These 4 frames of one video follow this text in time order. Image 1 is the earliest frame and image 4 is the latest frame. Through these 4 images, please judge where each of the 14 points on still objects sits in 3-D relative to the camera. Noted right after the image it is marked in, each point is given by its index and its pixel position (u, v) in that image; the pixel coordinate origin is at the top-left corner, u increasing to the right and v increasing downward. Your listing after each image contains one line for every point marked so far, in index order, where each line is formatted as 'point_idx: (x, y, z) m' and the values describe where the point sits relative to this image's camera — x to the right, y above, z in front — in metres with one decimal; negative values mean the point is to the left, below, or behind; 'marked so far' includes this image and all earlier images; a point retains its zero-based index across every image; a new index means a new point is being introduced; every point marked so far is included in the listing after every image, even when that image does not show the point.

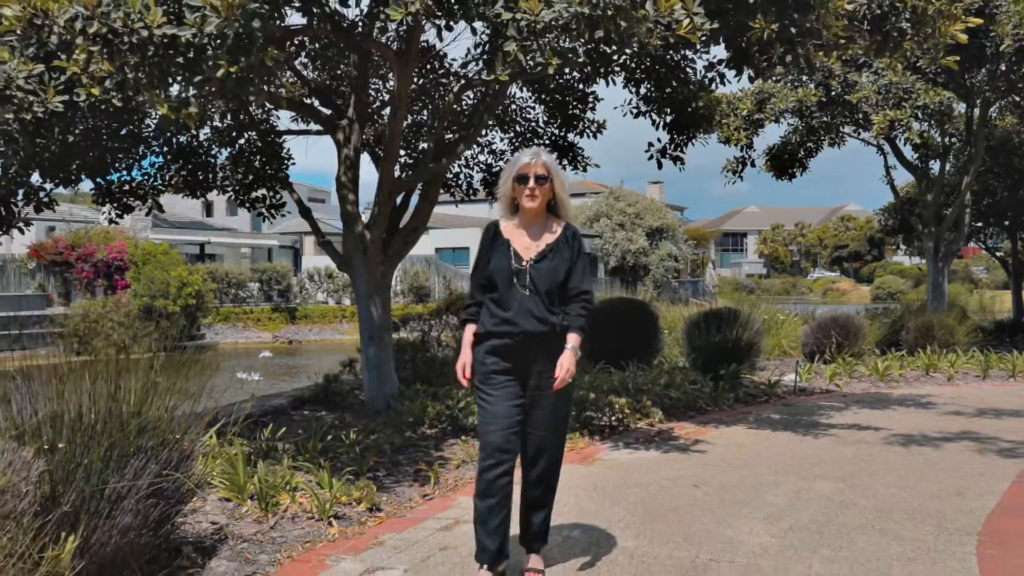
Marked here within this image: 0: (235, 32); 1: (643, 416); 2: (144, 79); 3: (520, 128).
0: (-1.6, +1.5, +5.5) m
1: (+1.1, -1.0, +8.0) m
2: (-2.1, +1.2, +5.5) m
3: (+0.1, +1.9, +11.5) m
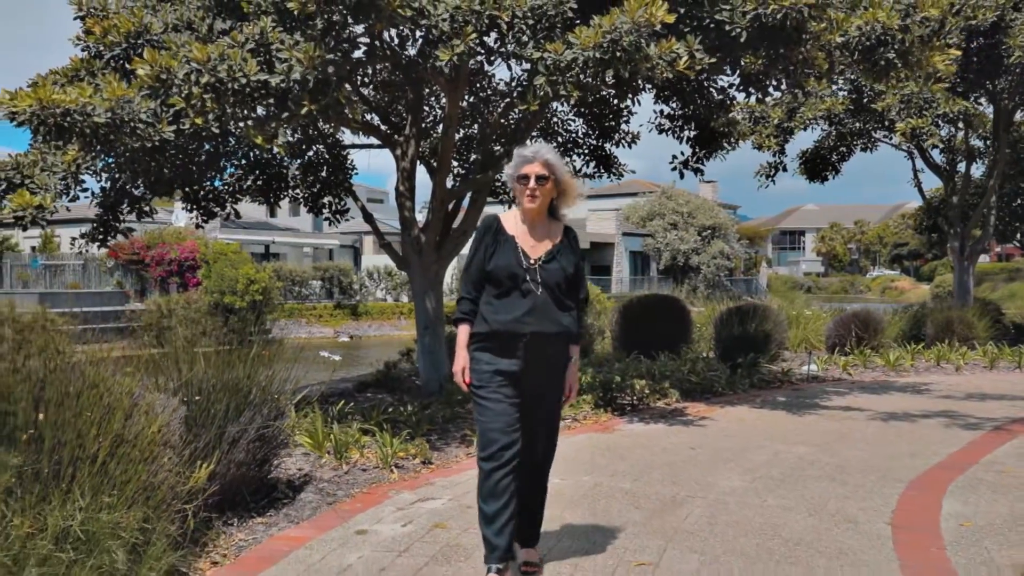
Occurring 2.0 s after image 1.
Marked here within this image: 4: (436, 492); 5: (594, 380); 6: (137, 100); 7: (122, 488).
0: (-1.4, +1.5, +6.8) m
1: (+1.4, -1.0, +9.1) m
2: (-1.9, +1.2, +6.8) m
3: (+0.7, +2.0, +12.6) m
4: (-0.4, -1.2, +5.5) m
5: (+0.7, -0.8, +8.7) m
6: (-2.7, +1.3, +6.8) m
7: (-1.6, -0.8, +3.8) m
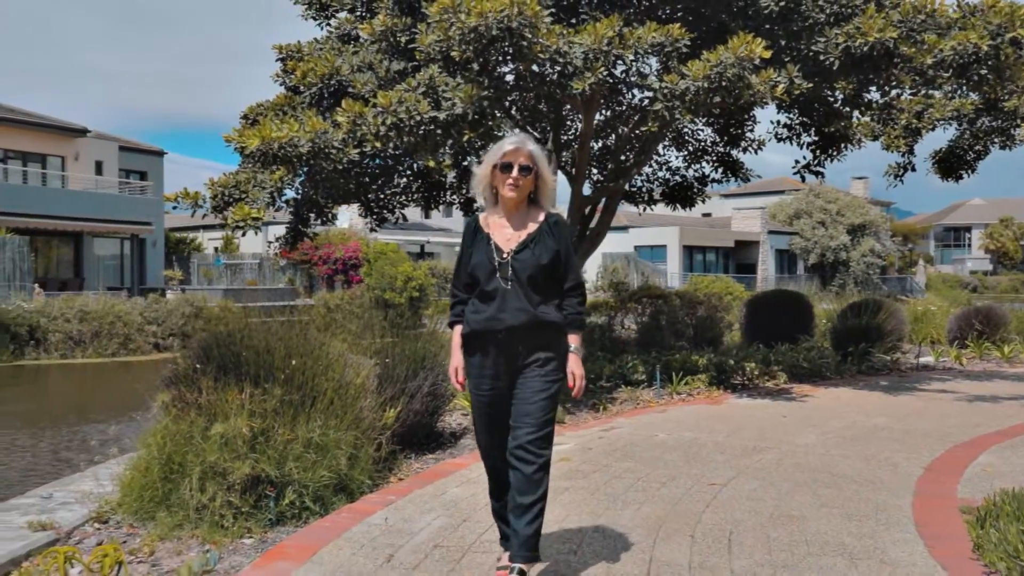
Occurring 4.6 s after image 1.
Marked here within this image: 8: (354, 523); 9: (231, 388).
0: (-0.4, +1.6, +8.4) m
1: (+2.8, -1.0, +10.2) m
2: (-0.9, +1.3, +8.5) m
3: (+2.6, +2.0, +13.8) m
4: (+0.4, -1.1, +7.0) m
5: (+2.1, -0.8, +10.0) m
6: (-1.6, +1.4, +8.6) m
7: (-1.0, -0.7, +5.5) m
8: (-0.8, -1.2, +4.8) m
9: (-1.5, -0.5, +5.2) m
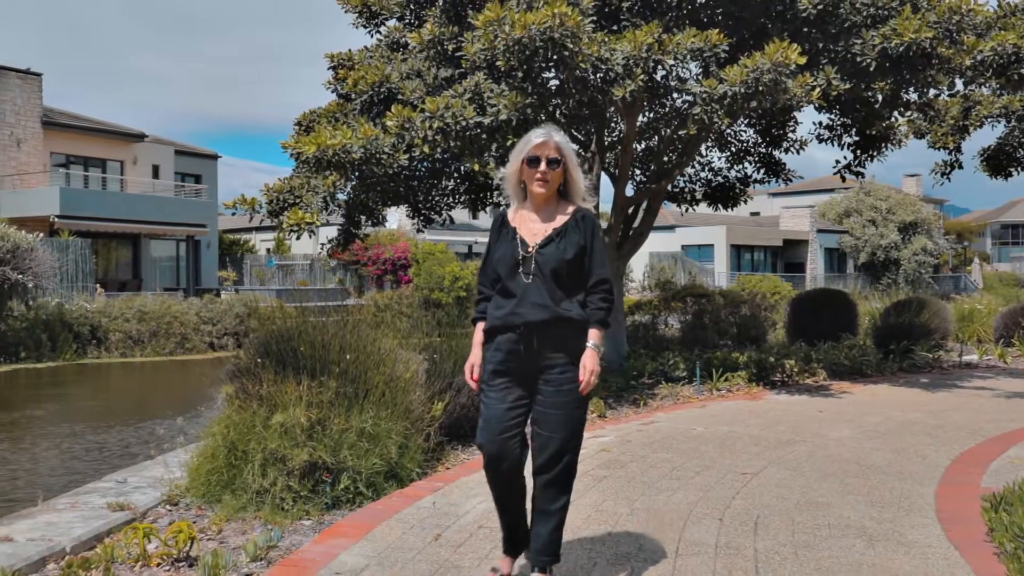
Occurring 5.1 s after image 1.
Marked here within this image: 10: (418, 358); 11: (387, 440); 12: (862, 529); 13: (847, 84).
0: (0.0, +1.6, +8.7) m
1: (+3.2, -0.9, +10.4) m
2: (-0.5, +1.3, +8.8) m
3: (+3.2, +2.1, +14.0) m
4: (+0.7, -1.1, +7.3) m
5: (+2.5, -0.8, +10.2) m
6: (-1.2, +1.4, +8.9) m
7: (-0.7, -0.7, +5.8) m
8: (-0.6, -1.2, +5.1) m
9: (-1.3, -0.5, +5.6) m
10: (-0.7, -0.5, +6.6) m
11: (-0.7, -0.9, +5.6) m
12: (+1.6, -1.1, +4.3) m
13: (+3.1, +1.9, +8.8) m
